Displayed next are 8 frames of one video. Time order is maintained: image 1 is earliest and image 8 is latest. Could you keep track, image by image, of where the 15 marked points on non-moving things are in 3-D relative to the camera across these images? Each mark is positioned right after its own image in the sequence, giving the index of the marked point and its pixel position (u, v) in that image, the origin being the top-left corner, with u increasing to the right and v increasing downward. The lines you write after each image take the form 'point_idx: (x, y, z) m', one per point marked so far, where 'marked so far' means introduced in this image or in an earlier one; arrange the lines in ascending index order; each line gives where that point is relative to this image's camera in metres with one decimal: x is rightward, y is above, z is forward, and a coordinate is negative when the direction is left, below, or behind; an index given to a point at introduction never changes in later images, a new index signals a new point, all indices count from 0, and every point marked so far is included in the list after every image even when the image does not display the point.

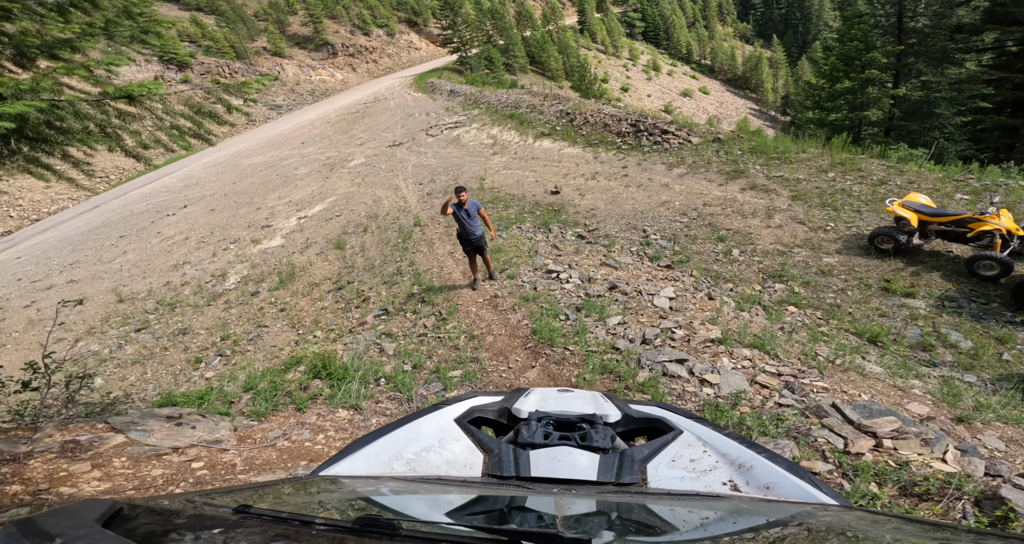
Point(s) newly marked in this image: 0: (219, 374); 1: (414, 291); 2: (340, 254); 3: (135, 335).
0: (-5.0, -1.7, +8.9) m
1: (-1.7, -0.4, +8.9) m
2: (-3.9, +0.5, +12.0) m
3: (-7.8, -1.3, +11.4) m
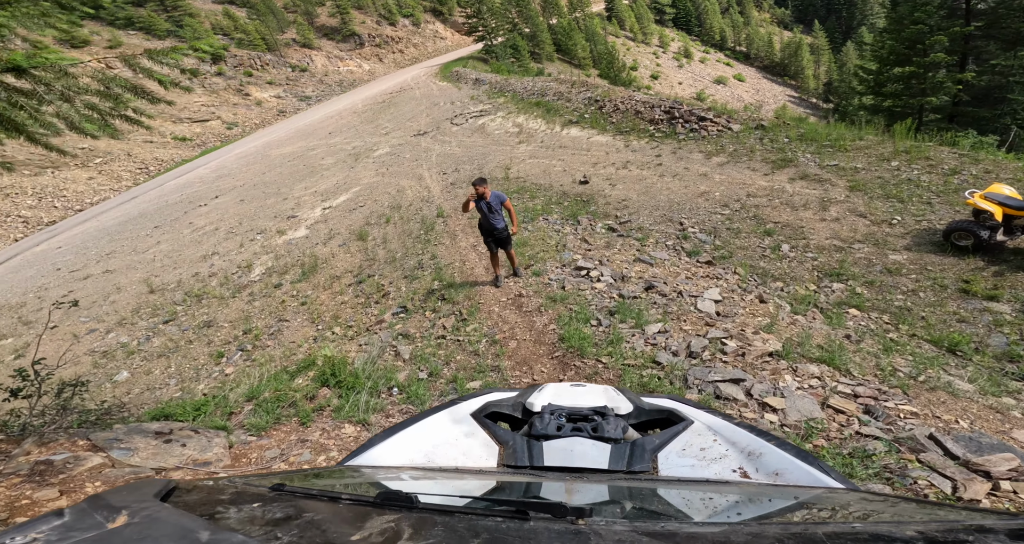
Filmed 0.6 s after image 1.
0: (-4.6, -1.6, +8.7) m
1: (-1.3, -0.3, +8.5) m
2: (-3.3, +0.6, +11.6) m
3: (-7.3, -1.1, +11.3) m
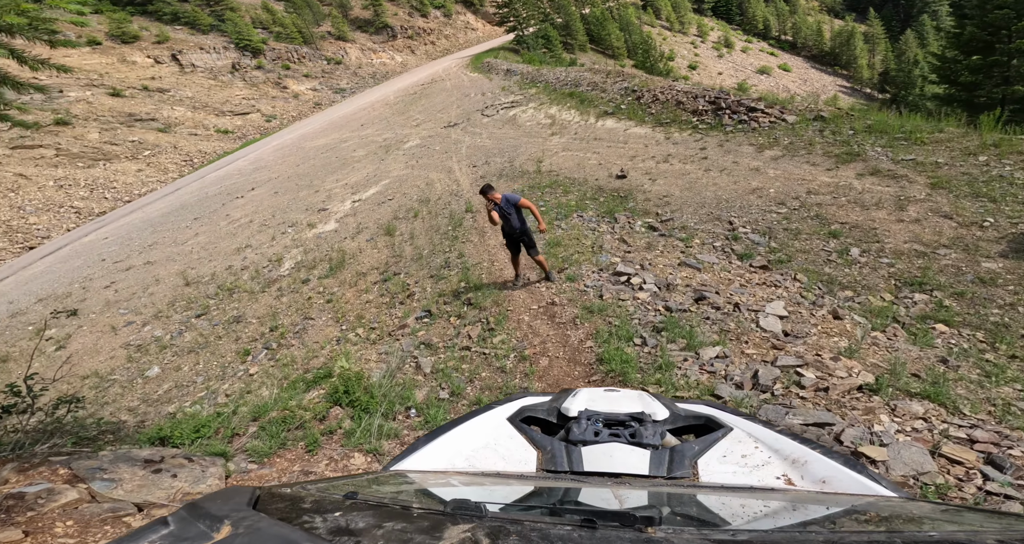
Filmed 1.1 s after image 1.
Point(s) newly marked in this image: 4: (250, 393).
0: (-4.1, -1.6, +8.4) m
1: (-0.8, -0.3, +8.0) m
2: (-2.6, +0.7, +11.2) m
3: (-6.6, -1.1, +11.2) m
4: (-3.7, -1.8, +7.3) m
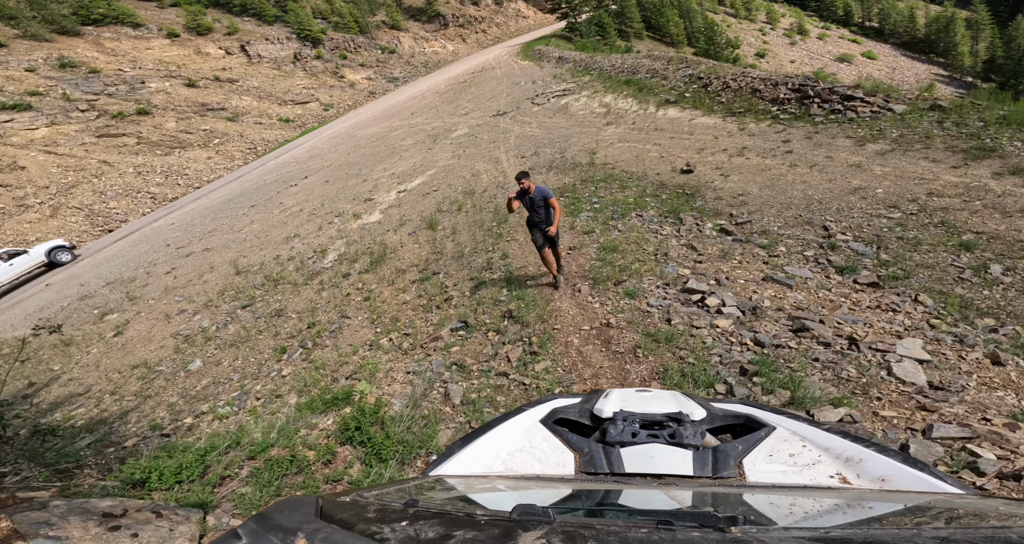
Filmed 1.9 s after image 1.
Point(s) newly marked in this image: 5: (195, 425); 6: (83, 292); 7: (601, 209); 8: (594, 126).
0: (-3.5, -1.5, +7.9) m
1: (-0.1, -0.3, +7.2) m
2: (-1.6, +0.7, +10.5) m
3: (-5.7, -0.9, +10.9) m
4: (-3.1, -1.7, +6.8) m
5: (-4.5, -2.1, +7.4) m
6: (-12.7, -0.6, +15.6) m
7: (+1.5, +1.0, +8.7) m
8: (+2.3, +4.0, +14.5) m
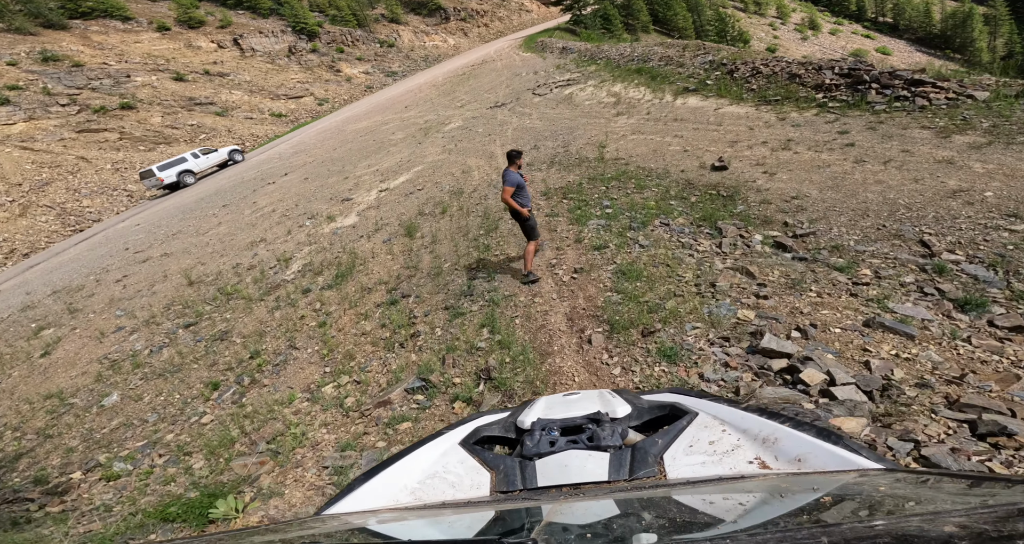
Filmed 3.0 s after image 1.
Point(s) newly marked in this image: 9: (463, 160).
0: (-3.6, -1.8, +6.2) m
1: (-0.3, -0.6, +5.4) m
2: (-1.7, +0.5, +8.8) m
3: (-5.8, -1.1, +9.1) m
4: (-3.2, -2.0, +5.0) m
5: (-4.6, -2.4, +5.6) m
6: (-12.8, -0.8, +13.9) m
7: (+1.4, +0.7, +6.9) m
8: (+2.2, +3.8, +12.7) m
9: (-1.2, +2.6, +12.5) m
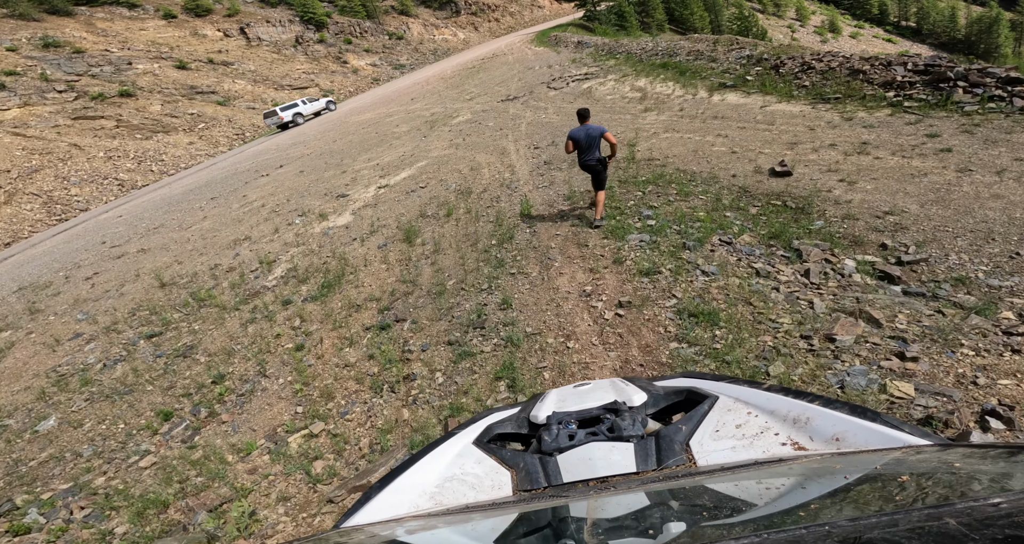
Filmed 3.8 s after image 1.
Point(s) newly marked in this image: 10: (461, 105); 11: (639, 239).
0: (-3.5, -1.9, +5.0) m
1: (-0.1, -0.8, +4.2) m
2: (-1.5, +0.3, +7.5) m
3: (-5.6, -1.2, +7.9) m
4: (-3.1, -2.1, +3.8) m
5: (-4.5, -2.5, +4.4) m
6: (-12.6, -0.6, +12.7) m
7: (+1.6, +0.4, +5.7) m
8: (+2.5, +3.5, +11.4) m
9: (-0.9, +2.5, +11.3) m
10: (-1.8, +5.8, +18.3) m
11: (+1.4, +0.4, +5.7) m
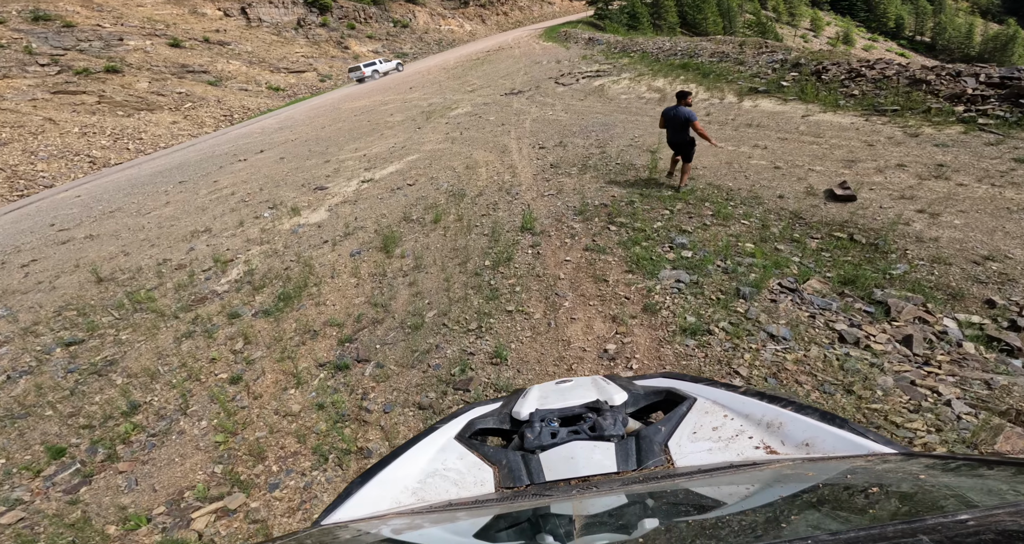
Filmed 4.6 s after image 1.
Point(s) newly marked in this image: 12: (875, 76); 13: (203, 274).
0: (-3.6, -2.0, +3.8) m
1: (-0.2, -1.1, +3.1) m
2: (-1.6, +0.1, +6.4) m
3: (-5.7, -1.1, +6.7) m
4: (-3.2, -2.3, +2.7) m
5: (-4.7, -2.5, +3.2) m
6: (-12.8, -0.2, +11.4) m
7: (+1.6, +0.1, +4.5) m
8: (+2.6, +3.1, +10.3) m
9: (-0.8, +2.3, +10.1) m
10: (-1.6, +5.7, +17.1) m
11: (+1.3, 0.0, +4.5) m
12: (+5.7, +3.3, +8.4) m
13: (-4.6, 0.0, +8.0) m
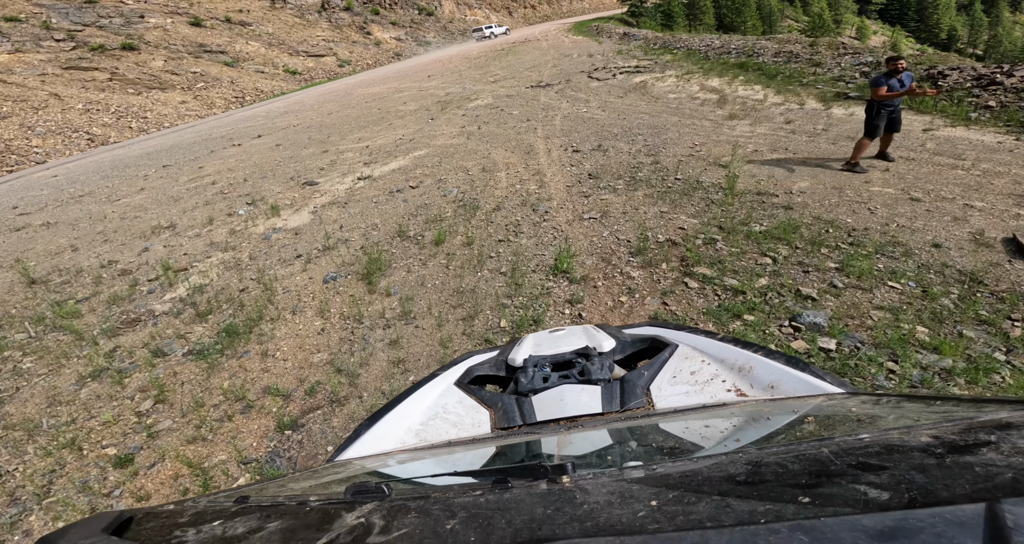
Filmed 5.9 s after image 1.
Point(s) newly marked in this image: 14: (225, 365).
0: (-3.6, -2.2, +2.3) m
1: (-0.1, -1.5, +1.5) m
2: (-1.4, -0.2, +4.8) m
3: (-5.6, -1.2, +5.3) m
4: (-3.3, -2.5, +1.2) m
5: (-4.7, -2.6, +1.8) m
6: (-12.4, +0.2, +10.1) m
7: (+1.7, -0.4, +2.9) m
8: (+3.1, +2.6, +8.6) m
9: (-0.4, +1.9, +8.5) m
10: (-0.9, +5.4, +15.5) m
11: (+1.5, -0.5, +2.9) m
12: (+6.1, +2.5, +6.7) m
13: (-4.4, -0.2, +6.5) m
14: (-2.3, -0.7, +4.3) m
